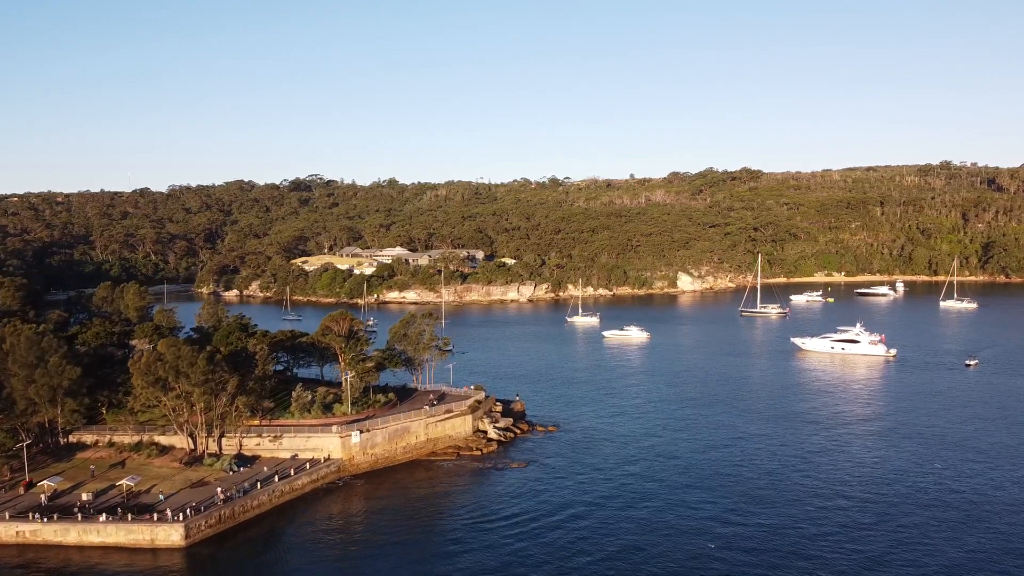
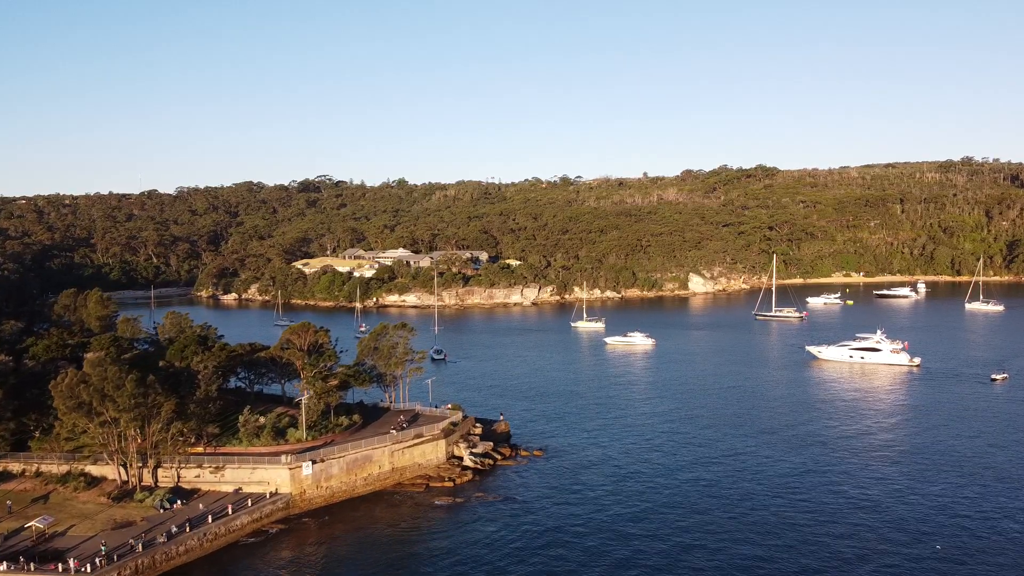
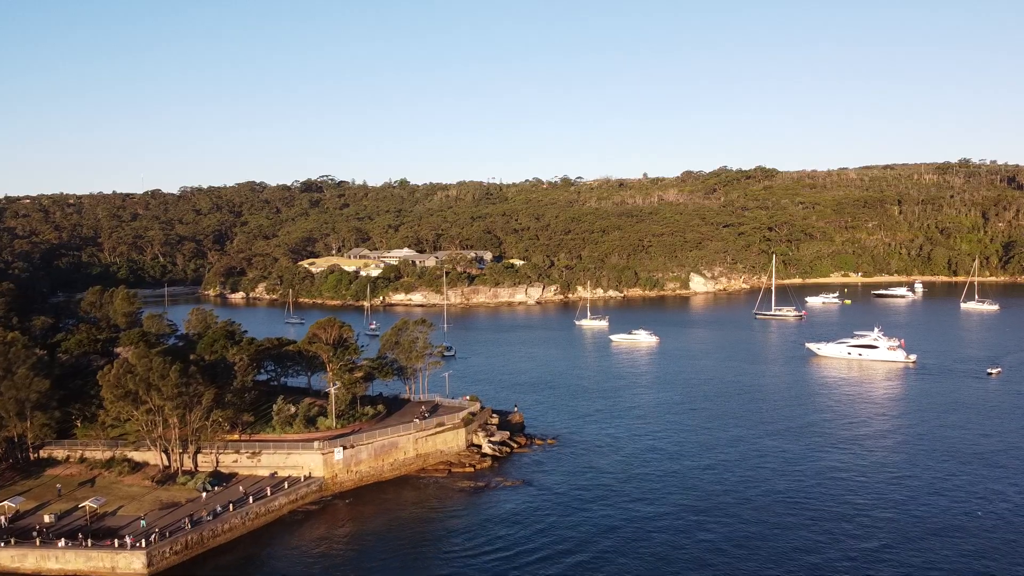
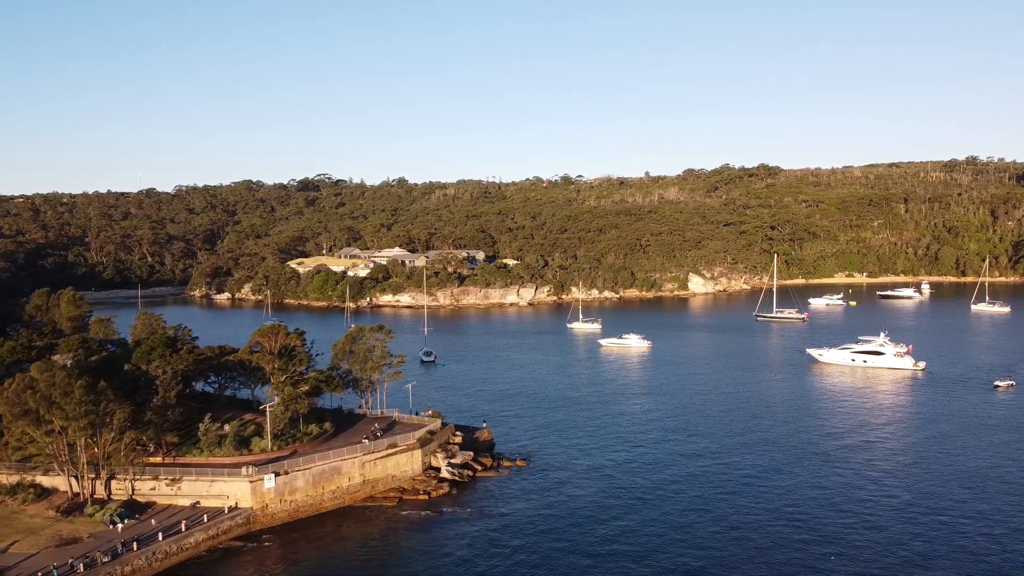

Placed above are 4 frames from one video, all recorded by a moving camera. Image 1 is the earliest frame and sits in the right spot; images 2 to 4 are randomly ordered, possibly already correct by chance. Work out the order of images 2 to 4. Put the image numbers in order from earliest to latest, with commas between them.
3, 2, 4
